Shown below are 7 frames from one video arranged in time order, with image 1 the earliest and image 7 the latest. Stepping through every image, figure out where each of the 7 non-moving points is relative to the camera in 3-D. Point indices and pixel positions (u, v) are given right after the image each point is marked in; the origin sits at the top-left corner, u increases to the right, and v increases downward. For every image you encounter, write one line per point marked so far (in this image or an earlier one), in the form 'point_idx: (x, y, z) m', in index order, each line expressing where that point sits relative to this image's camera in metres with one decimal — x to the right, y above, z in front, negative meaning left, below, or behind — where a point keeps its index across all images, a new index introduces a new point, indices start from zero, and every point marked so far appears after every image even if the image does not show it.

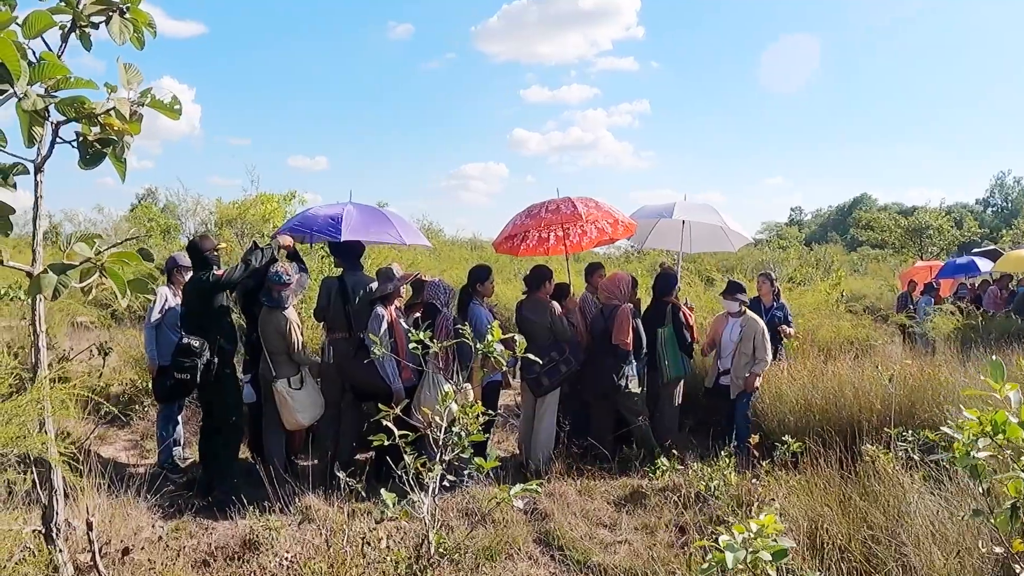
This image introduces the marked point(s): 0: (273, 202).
0: (-3.6, +1.3, +10.1) m
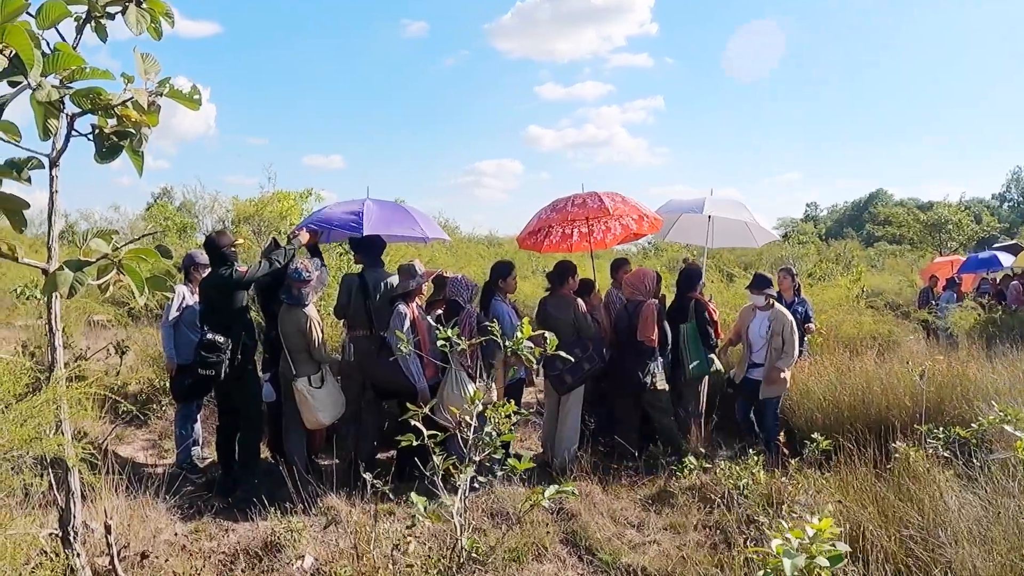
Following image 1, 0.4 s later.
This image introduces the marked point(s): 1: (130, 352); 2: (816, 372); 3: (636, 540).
0: (-3.3, +1.3, +10.0) m
1: (-3.9, -0.7, +6.9) m
2: (+3.4, -0.9, +7.4) m
3: (+0.8, -1.7, +4.6) m
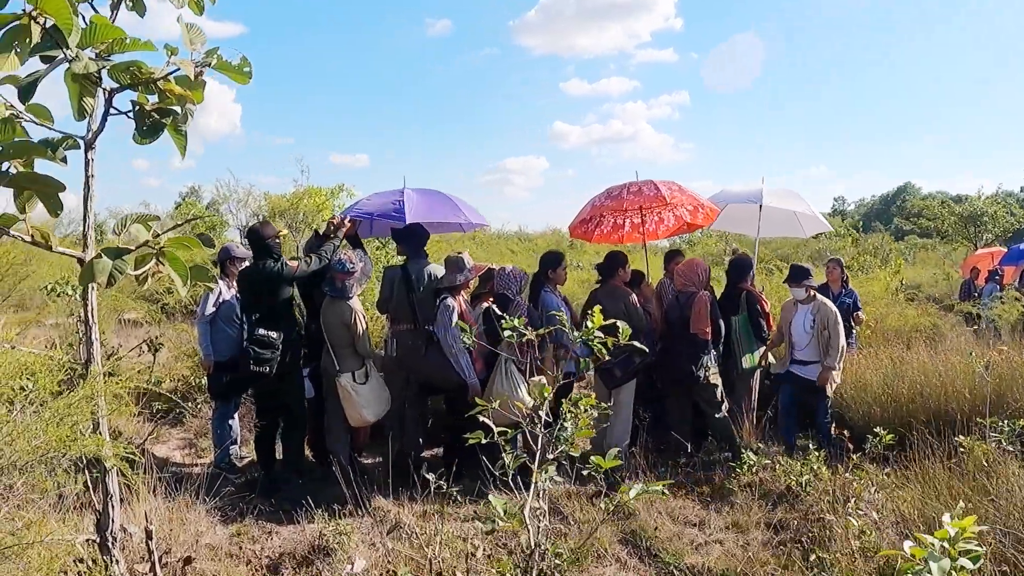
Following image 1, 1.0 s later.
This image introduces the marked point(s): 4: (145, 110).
0: (-2.8, +1.4, +9.9) m
1: (-3.5, -0.6, +6.7) m
2: (+3.8, -0.8, +7.1) m
3: (+1.2, -1.7, +4.3) m
4: (-1.3, +0.6, +2.4) m
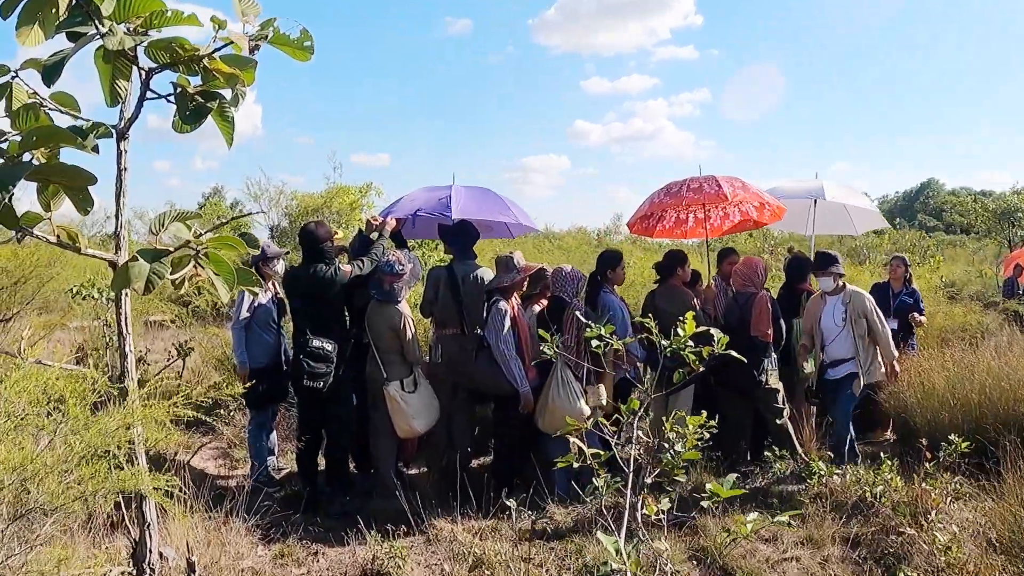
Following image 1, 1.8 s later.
0: (-2.4, +1.4, +9.6) m
1: (-3.1, -0.6, +6.5) m
2: (+4.2, -0.8, +6.7) m
3: (+1.5, -1.7, +4.0) m
4: (-1.0, +0.6, +2.1) m
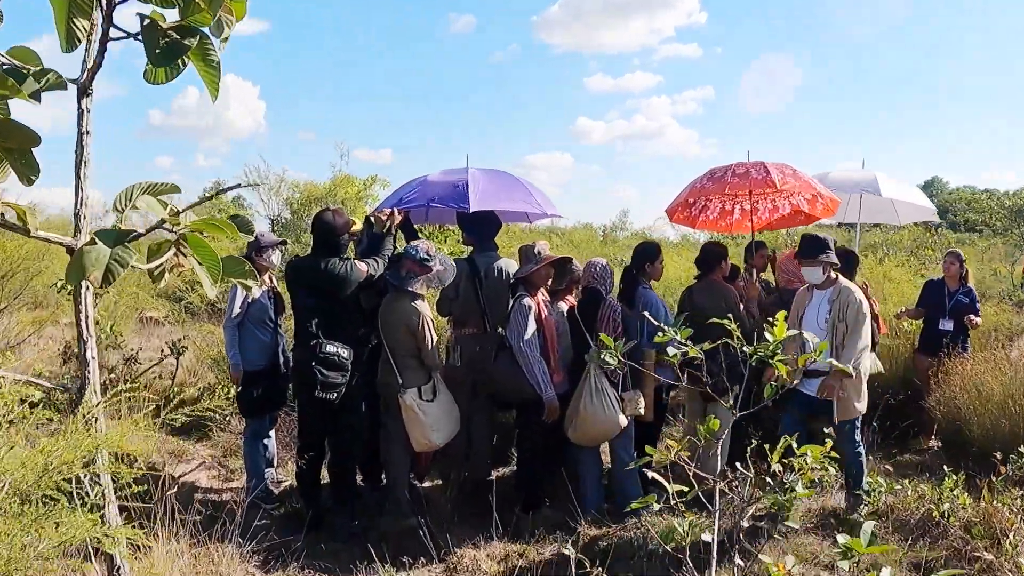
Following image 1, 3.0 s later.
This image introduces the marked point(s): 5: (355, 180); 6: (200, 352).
0: (-2.2, +1.4, +9.2) m
1: (-2.9, -0.6, +6.1) m
2: (+4.4, -0.8, +6.2) m
3: (+1.7, -1.6, +3.5) m
4: (-0.9, +0.7, +1.7) m
5: (-2.2, +1.5, +9.3) m
6: (-2.9, -0.6, +6.2) m
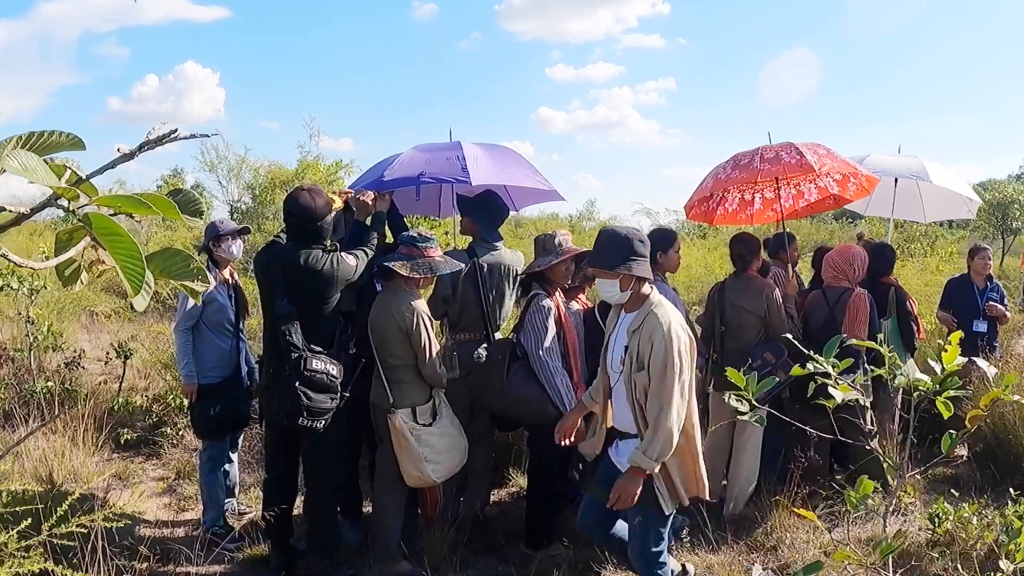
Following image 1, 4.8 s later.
0: (-2.4, +1.5, +8.4) m
1: (-3.0, -0.6, +5.3) m
2: (+4.3, -0.8, +5.8) m
3: (+1.7, -1.6, +3.0) m
4: (-0.7, +0.6, +1.0) m
5: (-2.4, +1.6, +8.5) m
6: (-2.9, -0.6, +5.4) m
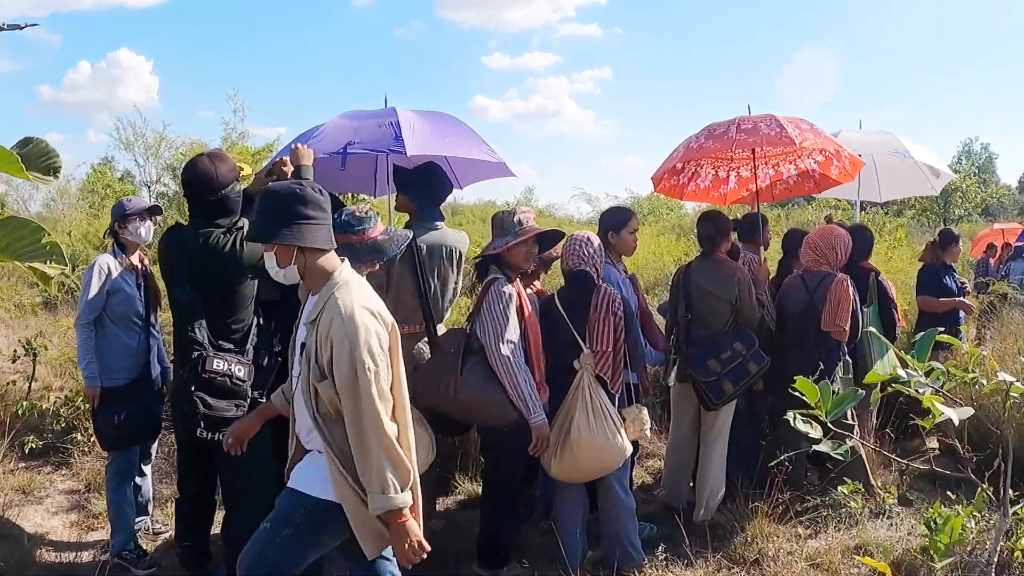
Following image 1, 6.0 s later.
0: (-2.9, +1.6, +7.9) m
1: (-3.3, -0.5, +4.8) m
2: (+3.9, -0.6, +5.7) m
3: (+1.6, -1.6, +2.7) m
4: (-0.8, +0.7, +0.6) m
5: (-2.9, +1.7, +8.0) m
6: (-3.3, -0.5, +4.9) m
